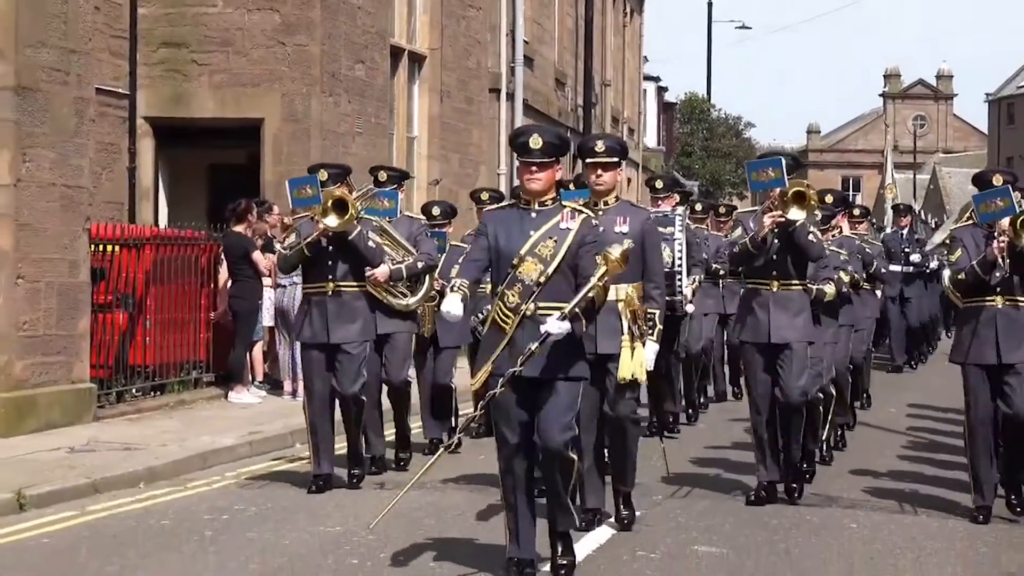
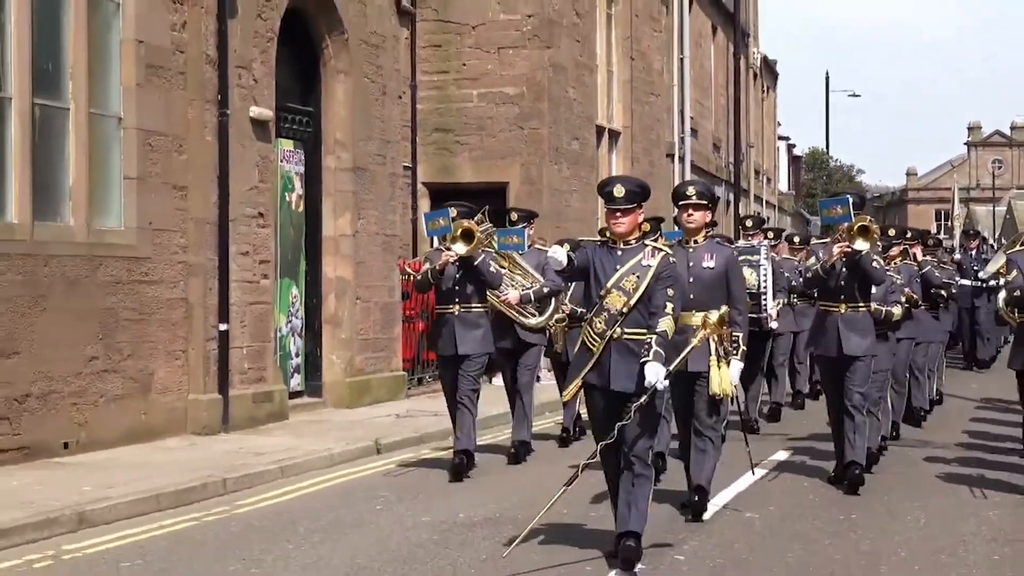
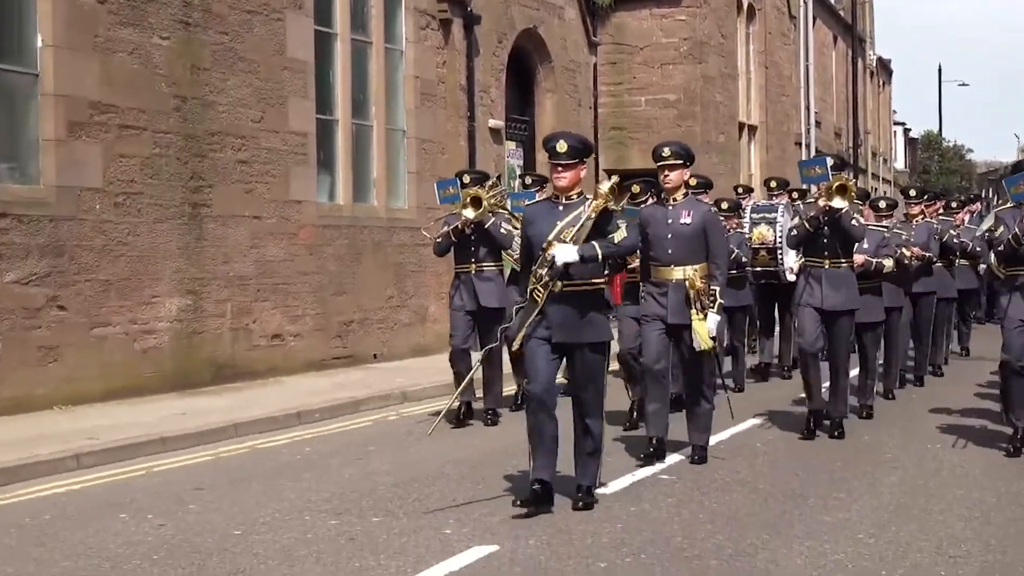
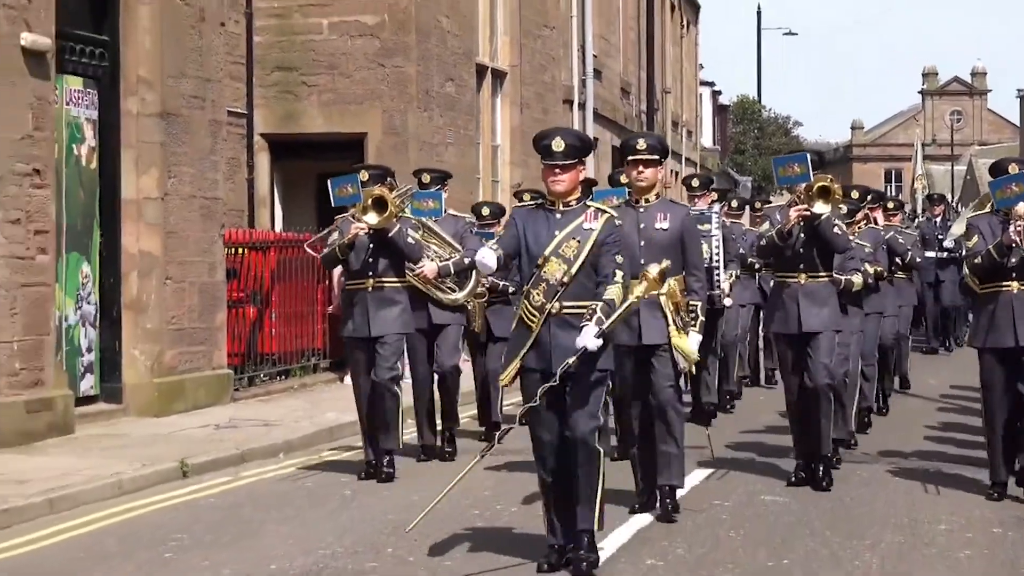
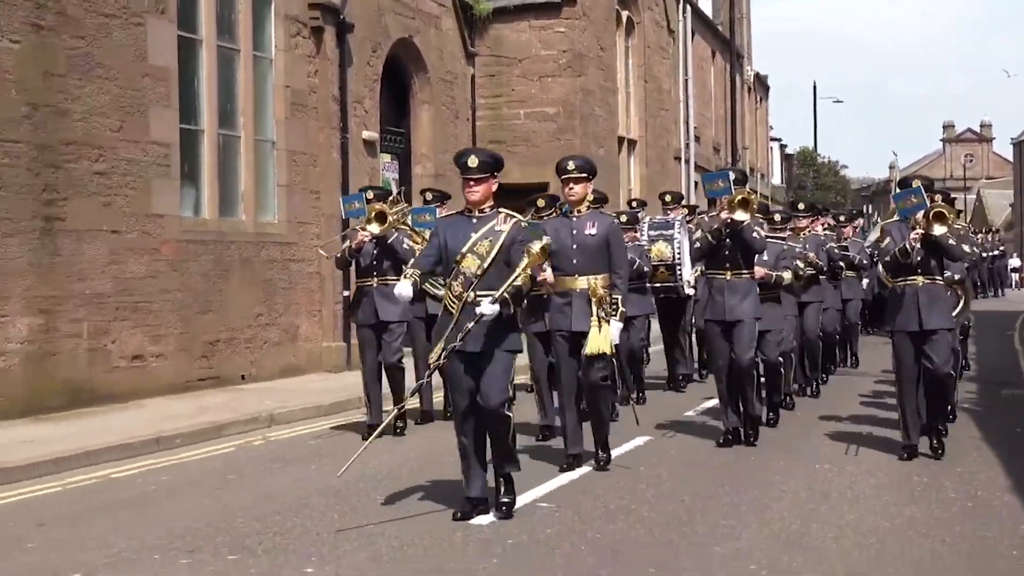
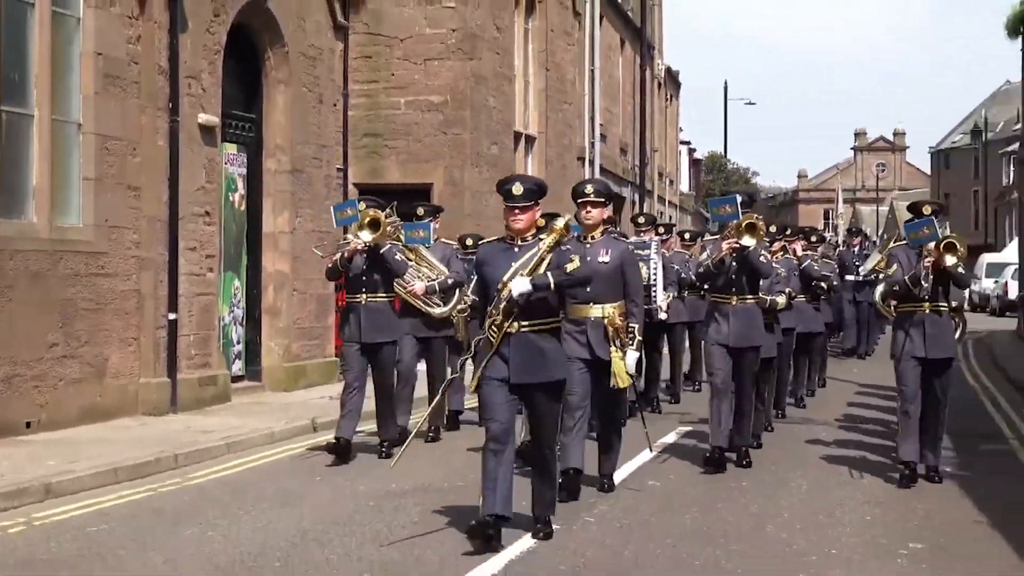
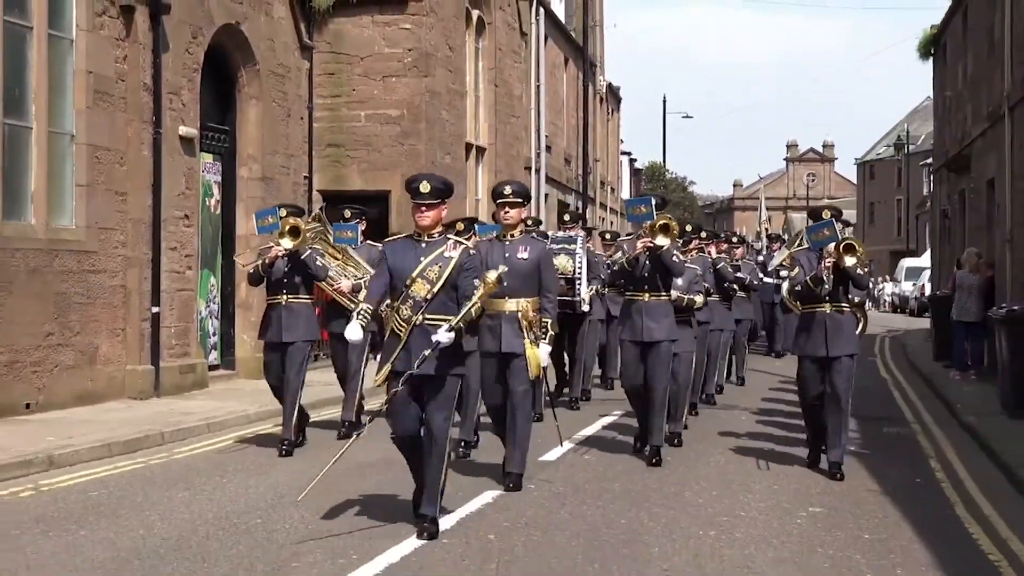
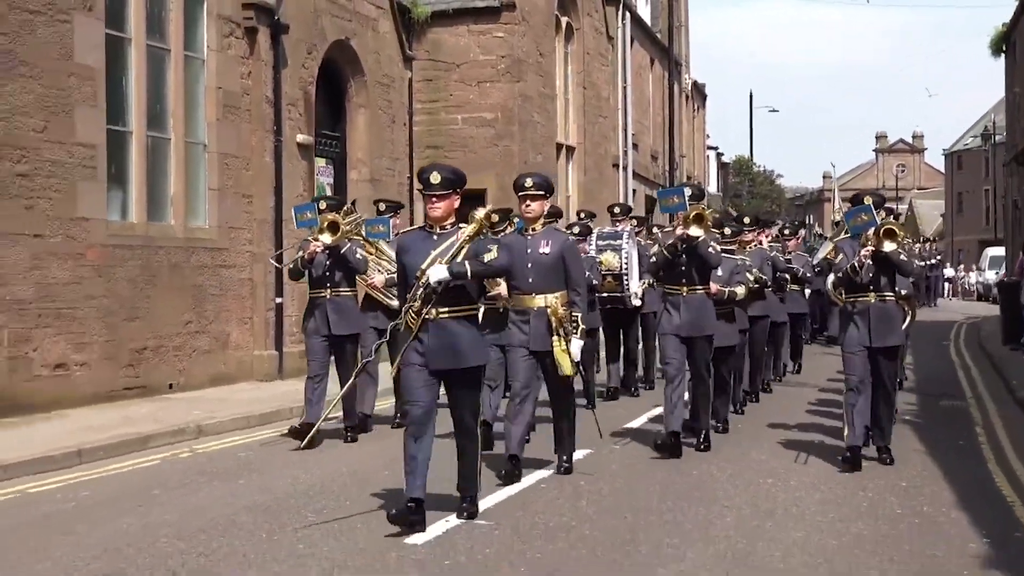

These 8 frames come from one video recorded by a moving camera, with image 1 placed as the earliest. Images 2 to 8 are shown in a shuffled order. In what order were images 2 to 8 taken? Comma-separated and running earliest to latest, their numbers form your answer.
4, 2, 6, 7, 8, 5, 3
